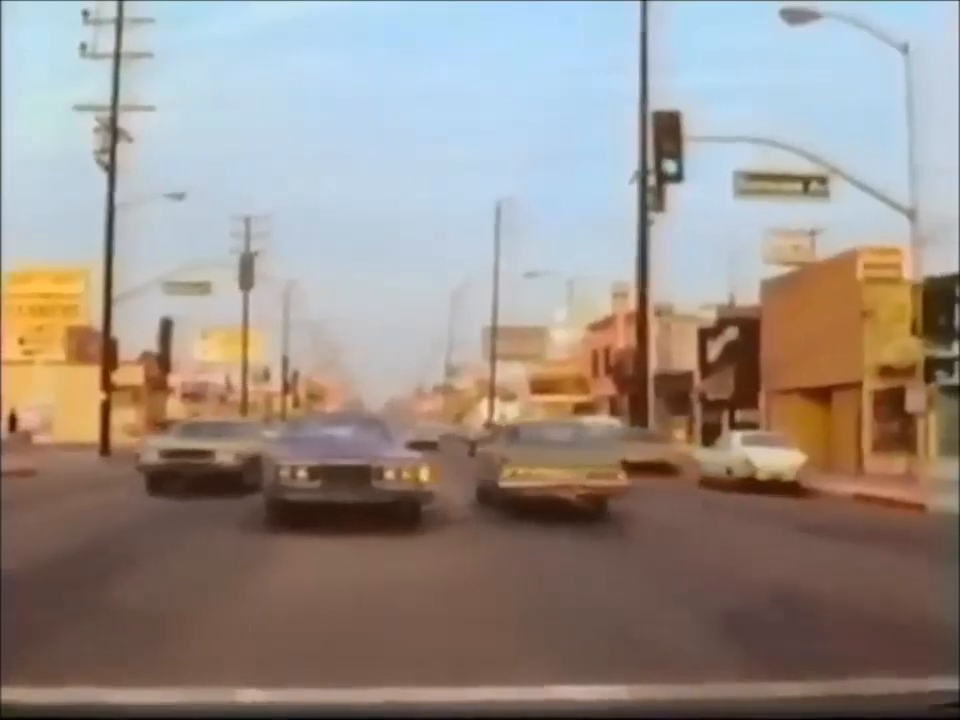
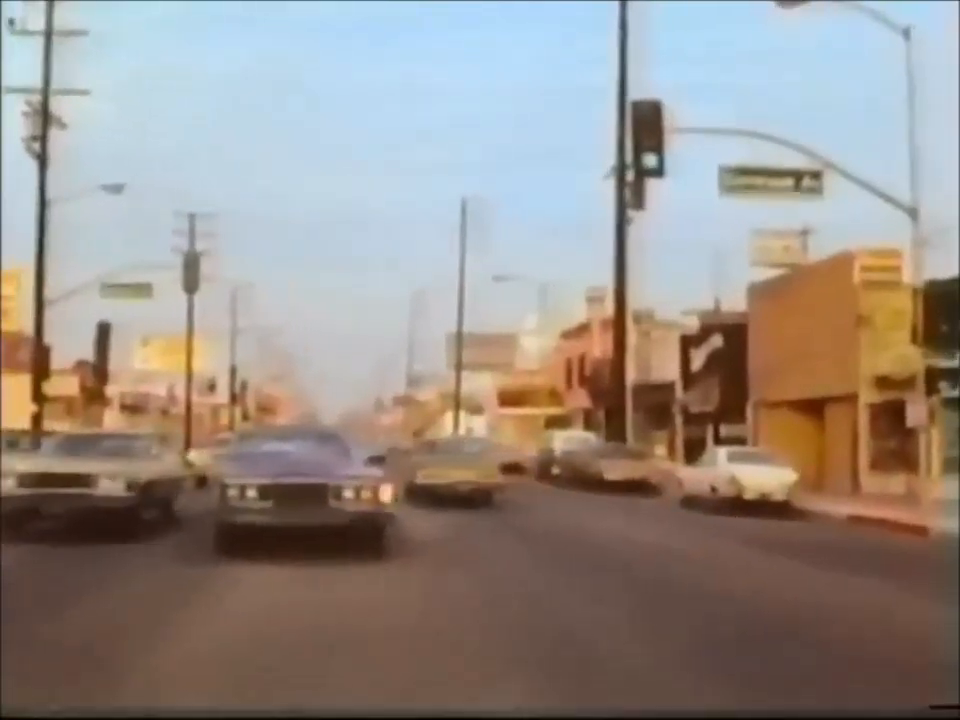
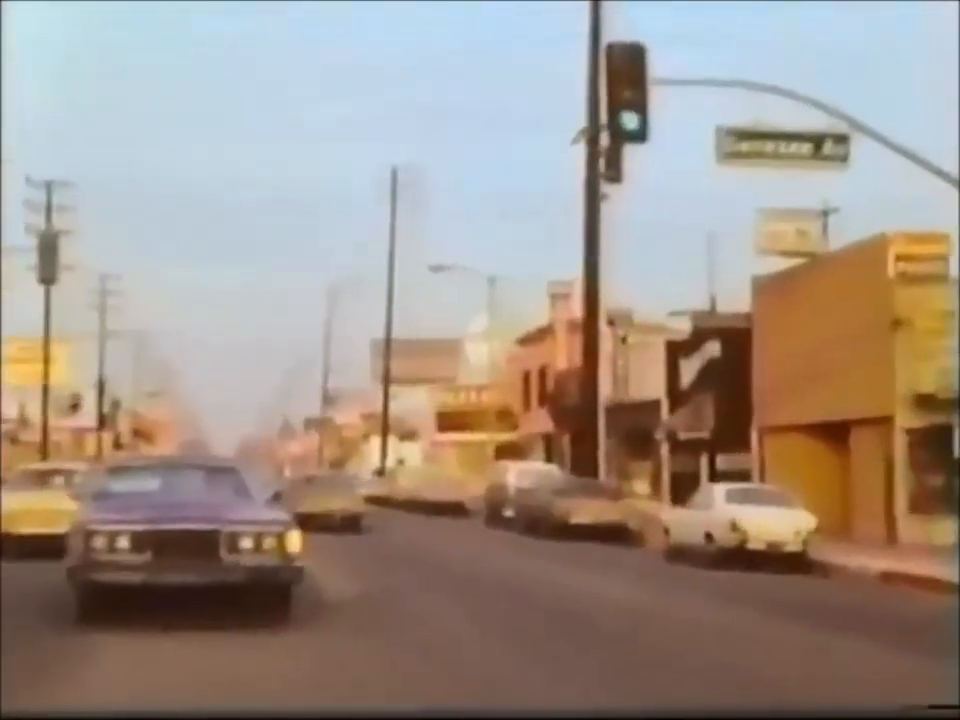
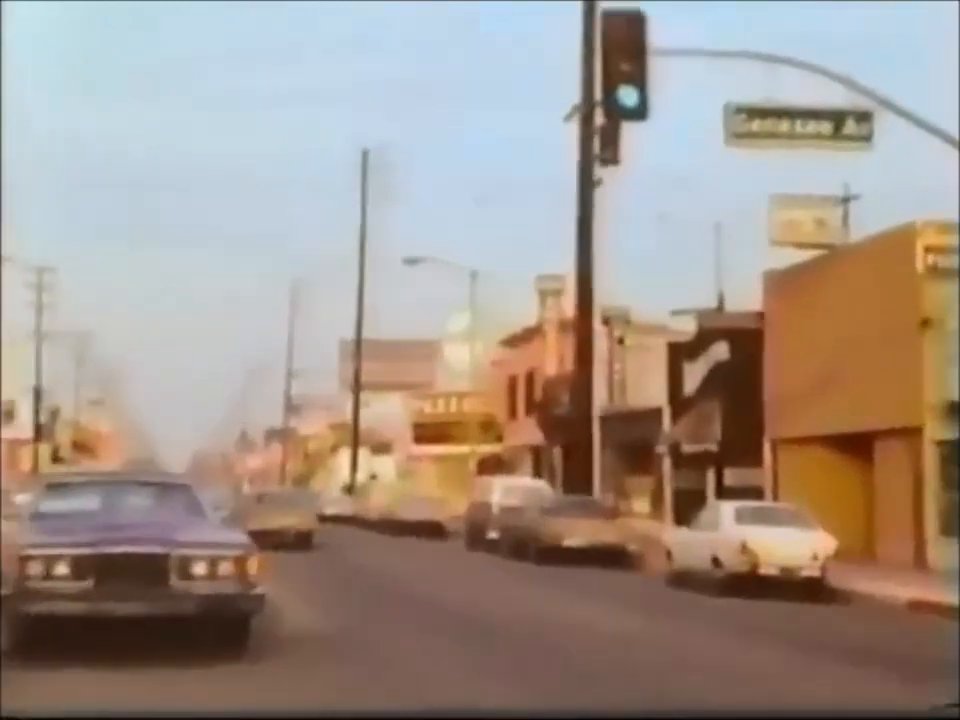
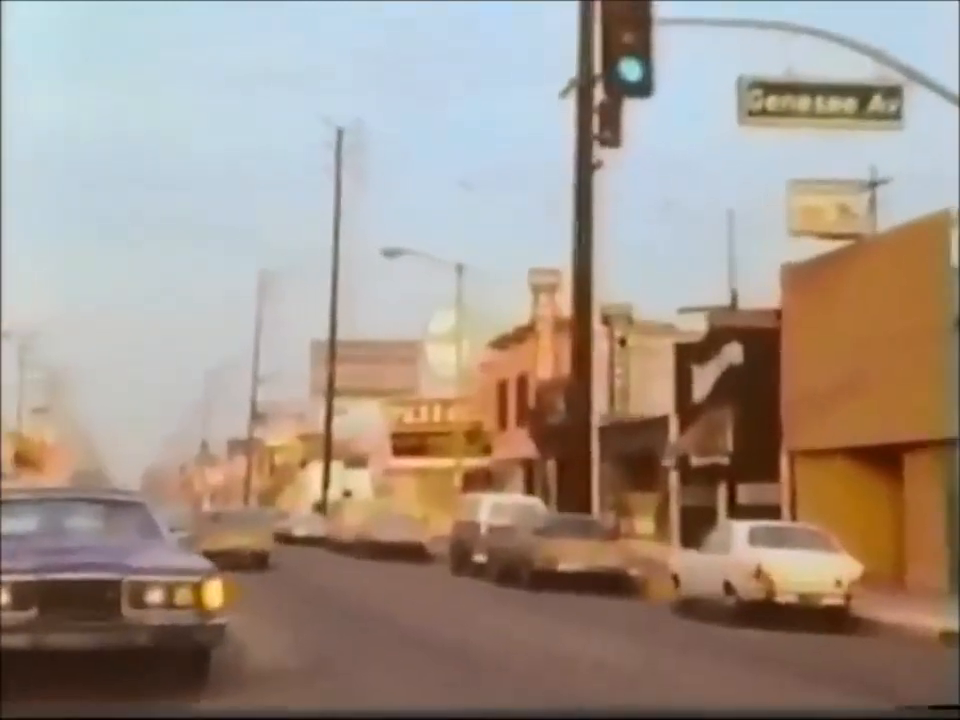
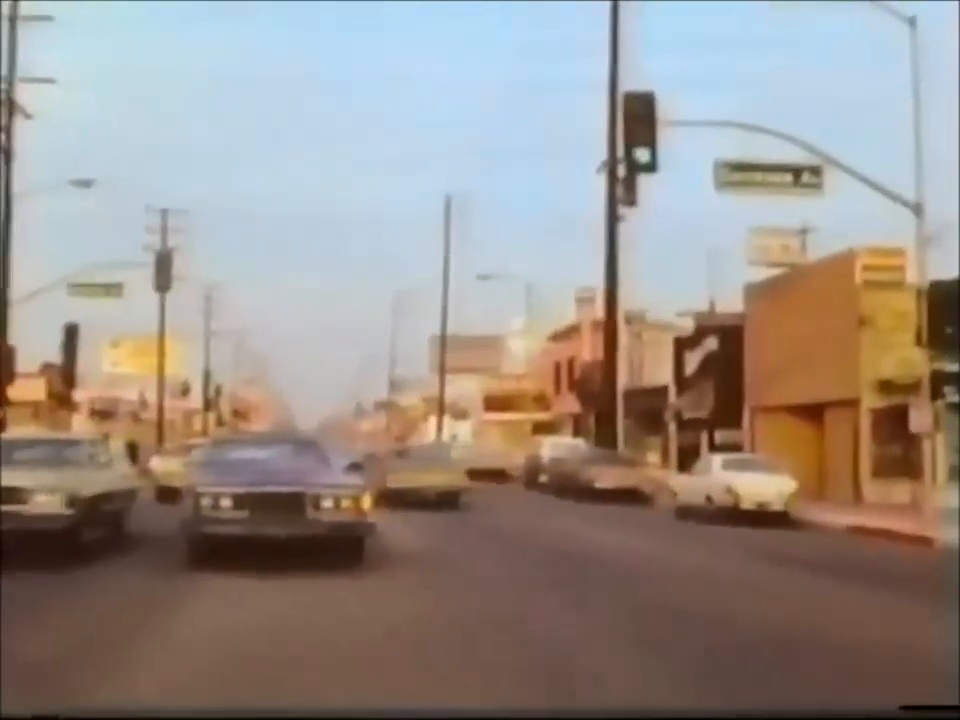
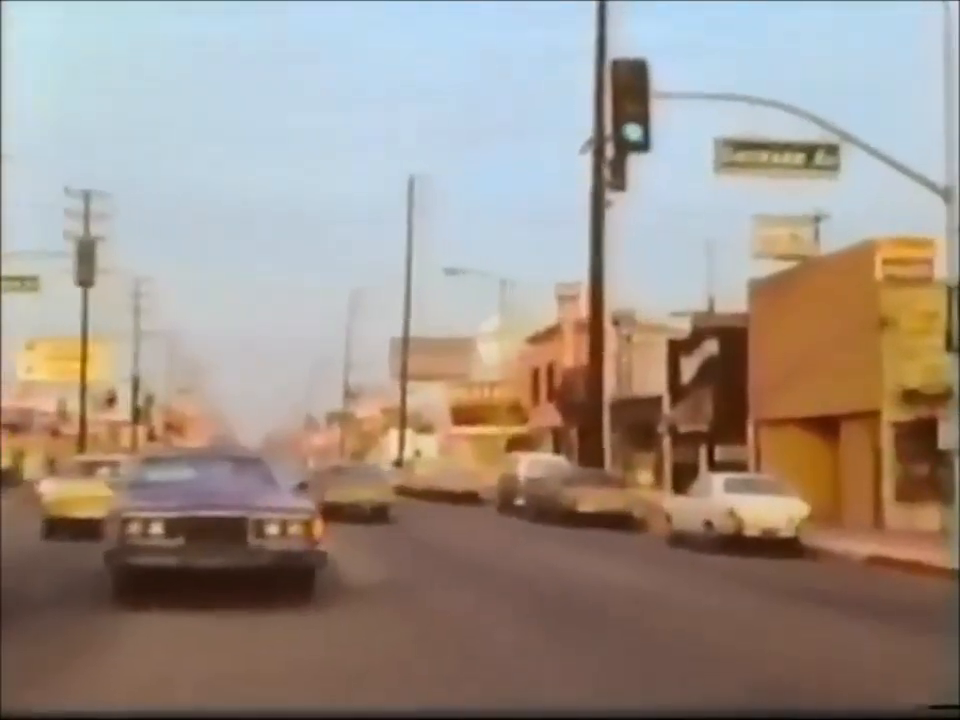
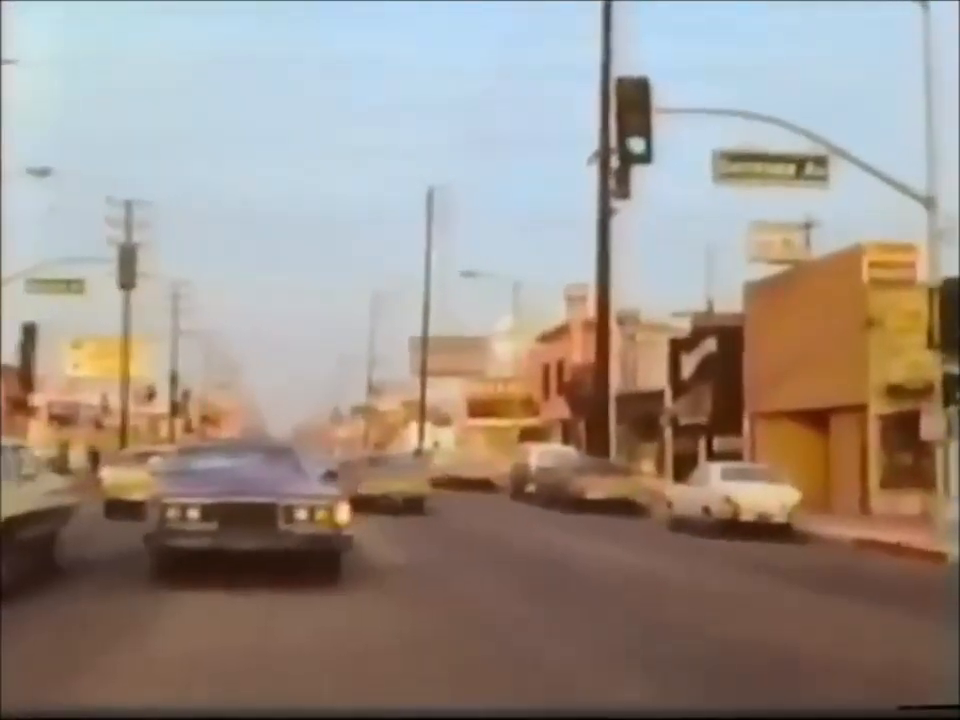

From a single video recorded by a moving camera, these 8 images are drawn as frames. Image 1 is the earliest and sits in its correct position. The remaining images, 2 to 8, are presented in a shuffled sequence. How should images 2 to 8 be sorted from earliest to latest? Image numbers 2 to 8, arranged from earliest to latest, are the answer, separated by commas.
2, 6, 8, 7, 3, 4, 5
